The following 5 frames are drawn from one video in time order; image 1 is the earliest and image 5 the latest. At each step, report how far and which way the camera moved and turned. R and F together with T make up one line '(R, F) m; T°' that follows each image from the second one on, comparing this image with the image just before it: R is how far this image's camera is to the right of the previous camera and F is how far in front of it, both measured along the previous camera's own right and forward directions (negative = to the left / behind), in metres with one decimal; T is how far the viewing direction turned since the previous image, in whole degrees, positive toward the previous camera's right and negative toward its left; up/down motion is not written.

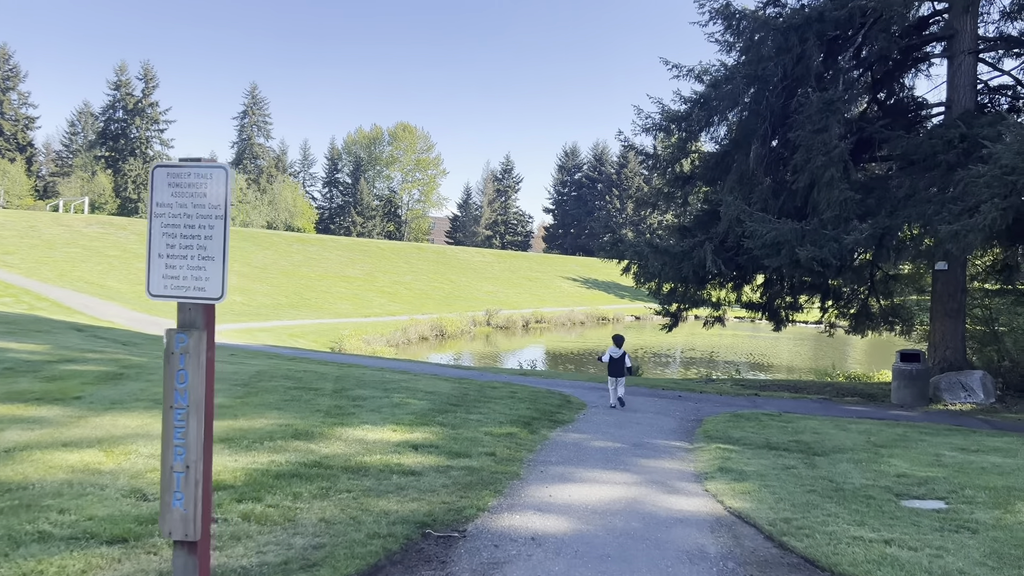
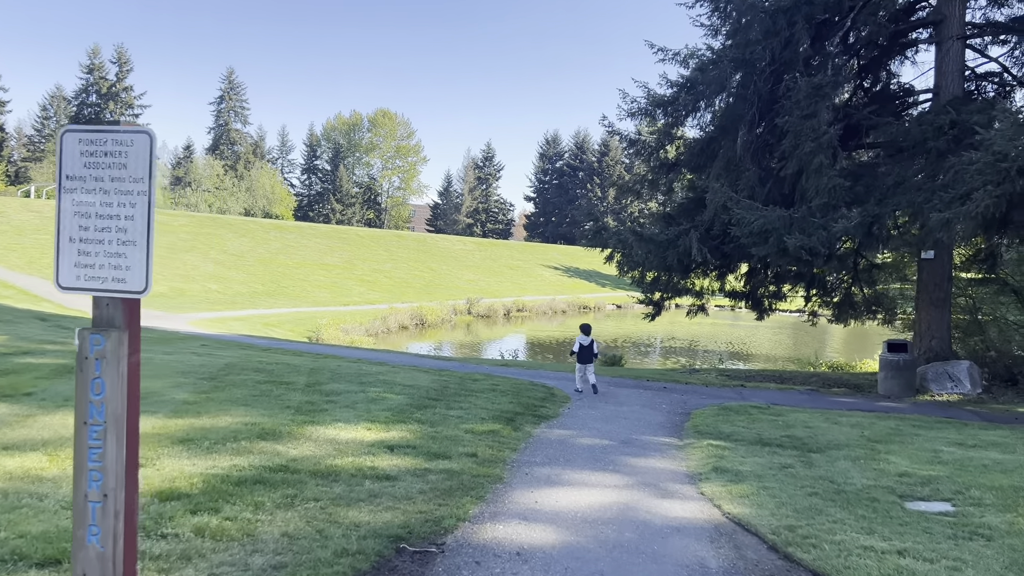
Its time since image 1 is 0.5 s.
(0.0, +0.3) m; +1°
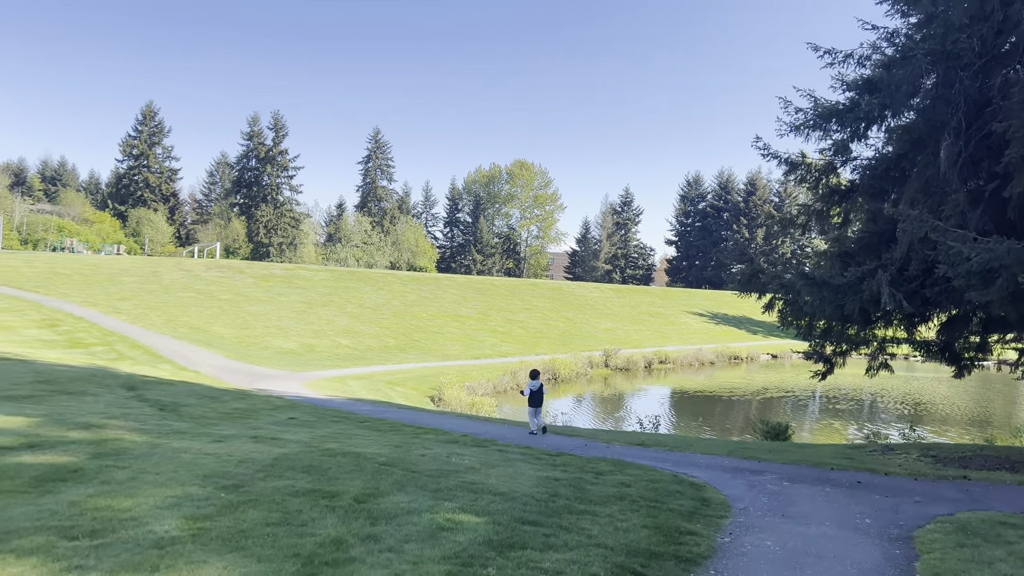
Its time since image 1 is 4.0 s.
(+0.1, +2.2) m; -10°
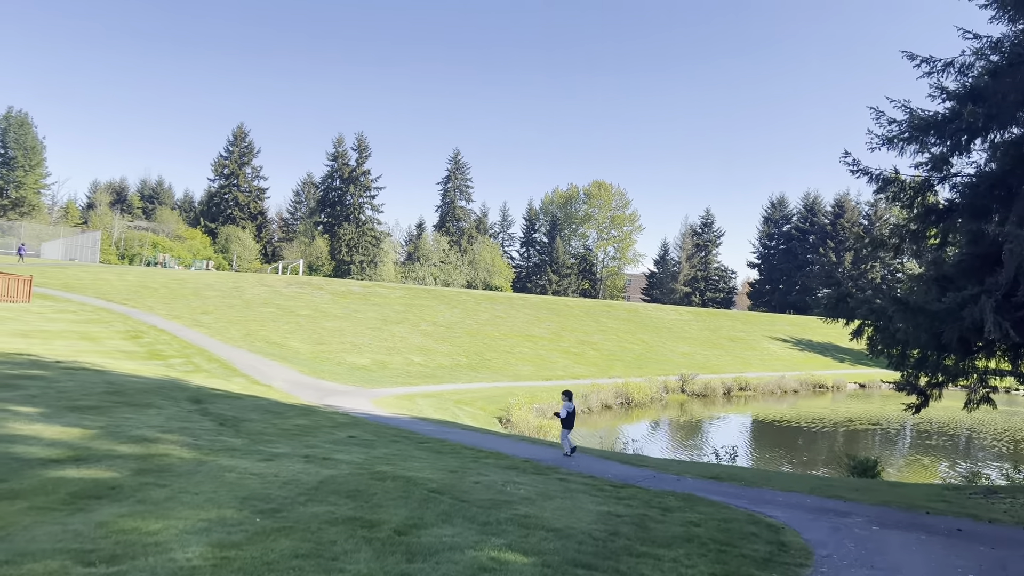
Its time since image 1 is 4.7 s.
(+0.1, +0.4) m; -6°
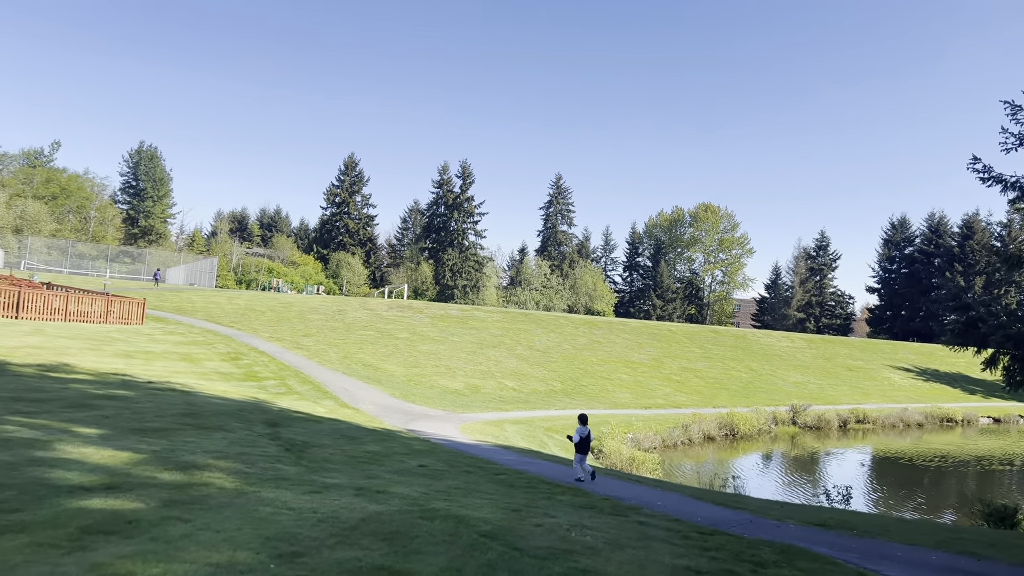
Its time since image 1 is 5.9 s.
(+0.3, +0.7) m; -8°
